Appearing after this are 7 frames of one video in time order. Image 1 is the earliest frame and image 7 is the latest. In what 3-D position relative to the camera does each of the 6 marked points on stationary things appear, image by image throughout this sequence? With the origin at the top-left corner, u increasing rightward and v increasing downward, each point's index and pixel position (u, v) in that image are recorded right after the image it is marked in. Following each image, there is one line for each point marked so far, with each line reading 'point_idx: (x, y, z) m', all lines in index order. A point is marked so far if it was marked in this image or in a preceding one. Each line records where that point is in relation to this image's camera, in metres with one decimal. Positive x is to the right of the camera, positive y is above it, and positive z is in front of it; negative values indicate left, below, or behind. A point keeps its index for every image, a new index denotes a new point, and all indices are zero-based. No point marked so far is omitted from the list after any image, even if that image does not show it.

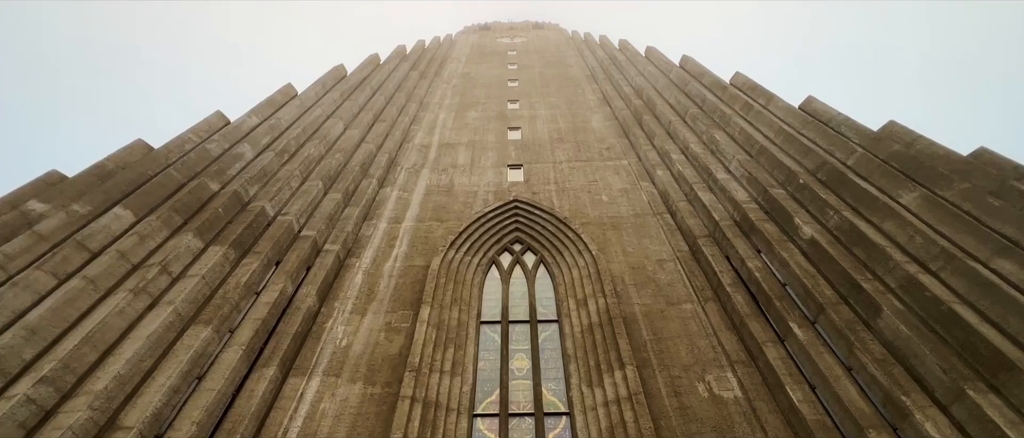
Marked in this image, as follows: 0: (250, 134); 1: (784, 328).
0: (-6.8, +2.2, +12.6) m
1: (+4.7, -1.9, +8.4) m
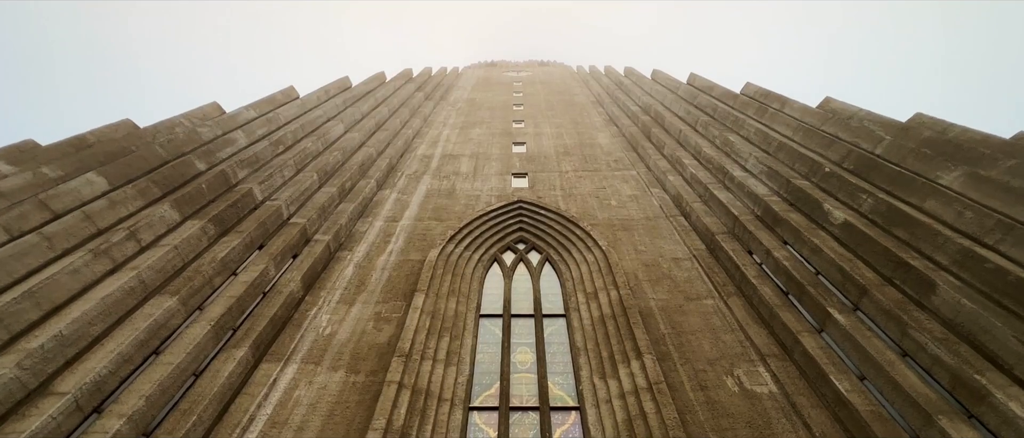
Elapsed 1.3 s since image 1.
0: (-6.7, +2.4, +12.1) m
1: (+4.8, -1.5, +7.5) m
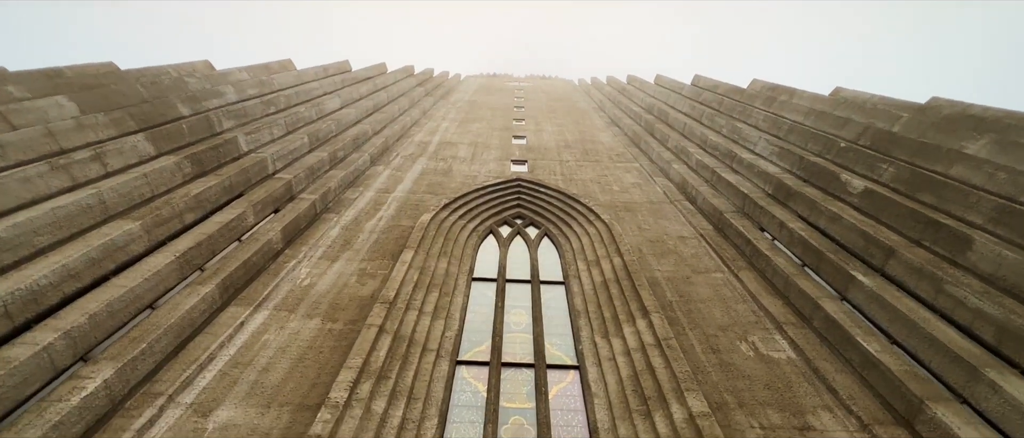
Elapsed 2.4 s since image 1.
0: (-6.6, +3.3, +11.6) m
1: (+4.7, -0.9, +6.9) m
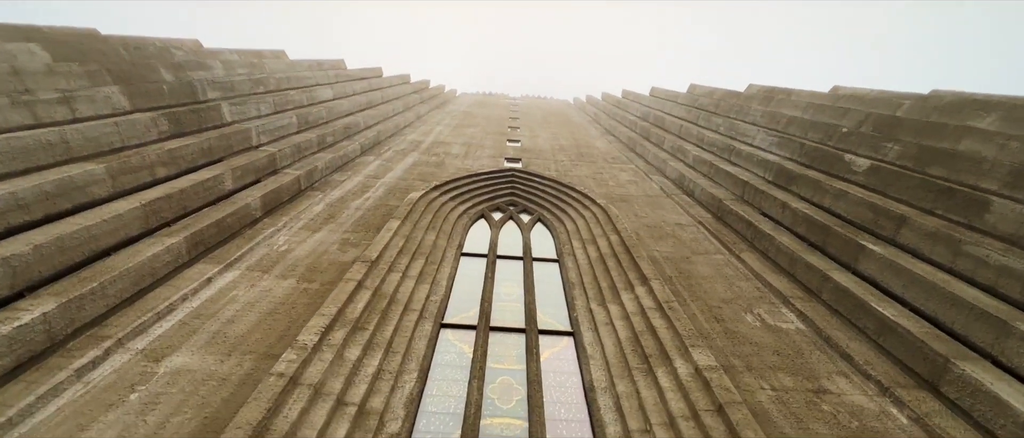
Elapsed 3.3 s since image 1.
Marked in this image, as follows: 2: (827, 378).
0: (-6.7, +3.7, +11.3) m
1: (+4.6, -0.4, +6.6) m
2: (+3.3, -1.7, +5.1) m
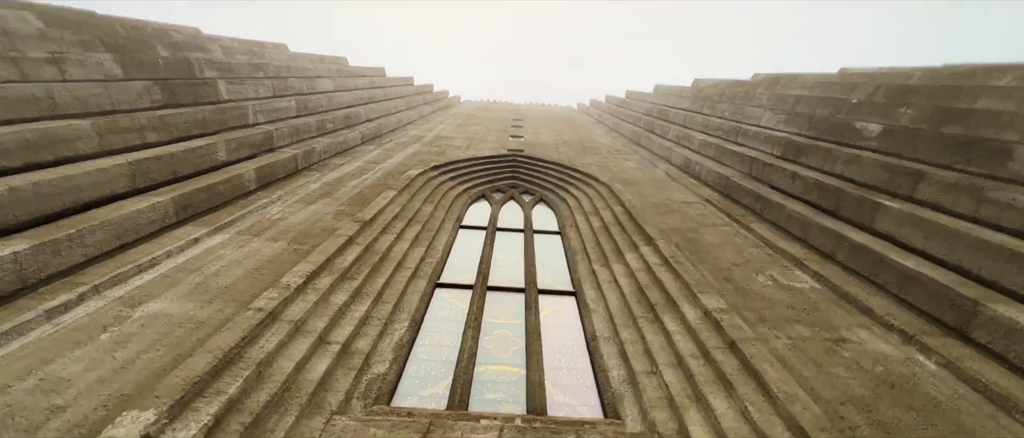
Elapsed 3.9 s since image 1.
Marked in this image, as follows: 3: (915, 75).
0: (-6.7, +4.0, +11.3) m
1: (+4.6, +0.1, +6.3) m
2: (+3.3, -1.1, +4.7) m
3: (+7.5, +2.7, +9.0) m
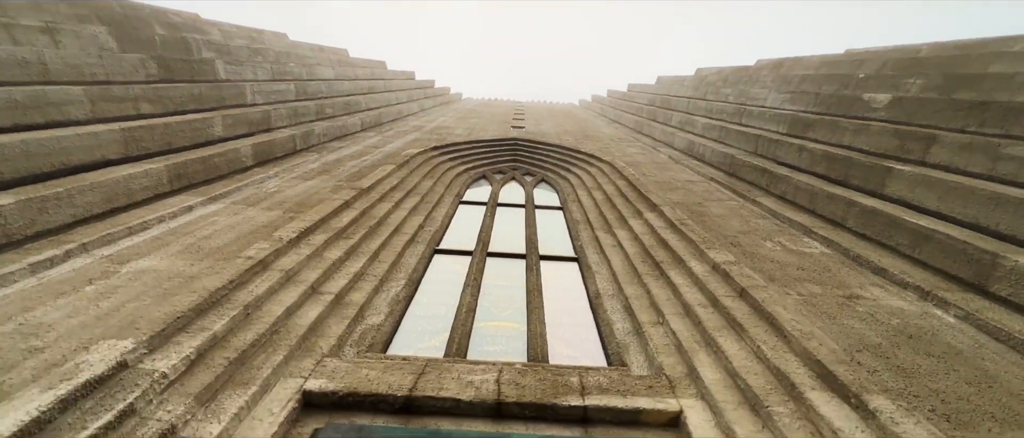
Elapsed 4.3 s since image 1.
0: (-6.7, +4.3, +11.2) m
1: (+4.6, +0.5, +6.1) m
2: (+3.3, -0.7, +4.6) m
3: (+7.5, +3.1, +8.8) m
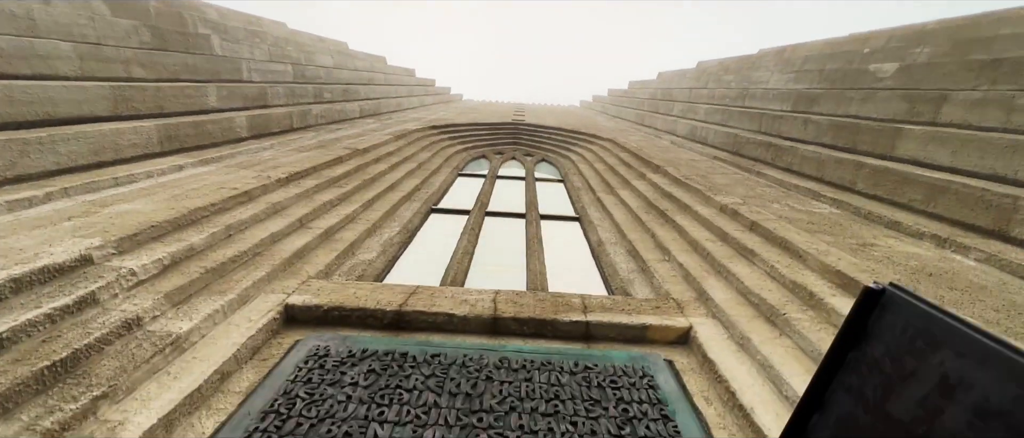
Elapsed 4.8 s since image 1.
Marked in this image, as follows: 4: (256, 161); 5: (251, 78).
0: (-6.7, +4.7, +11.1) m
1: (+4.6, +1.0, +5.9) m
2: (+3.3, -0.2, +4.4) m
3: (+7.5, +3.5, +8.7) m
4: (-3.4, +0.8, +6.4) m
5: (-5.0, +2.7, +9.3) m
